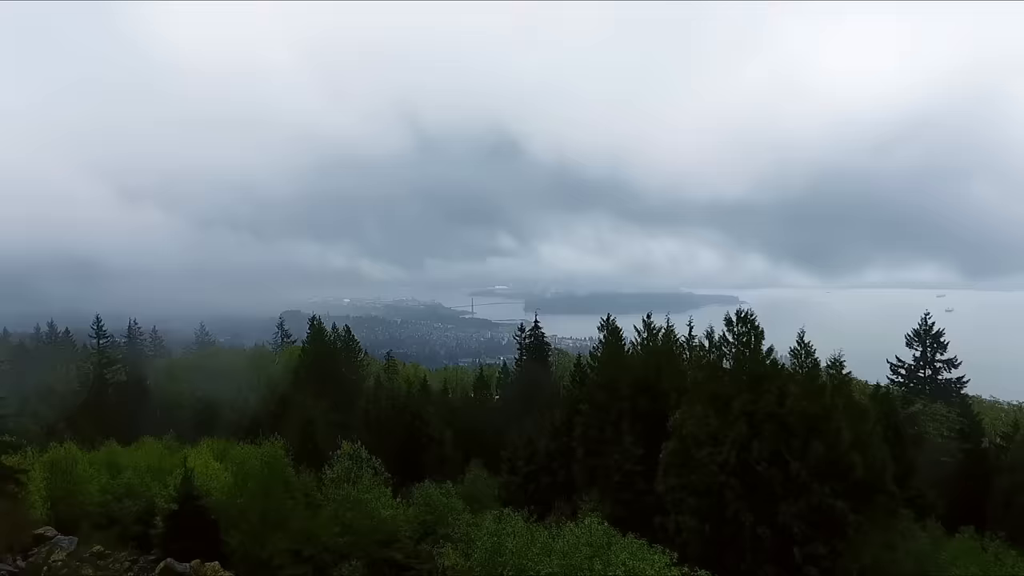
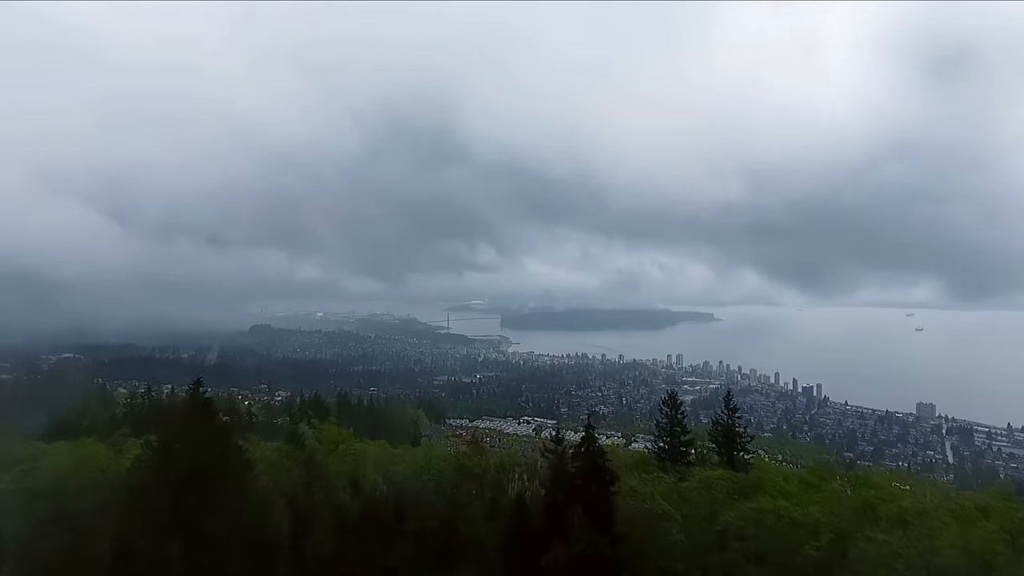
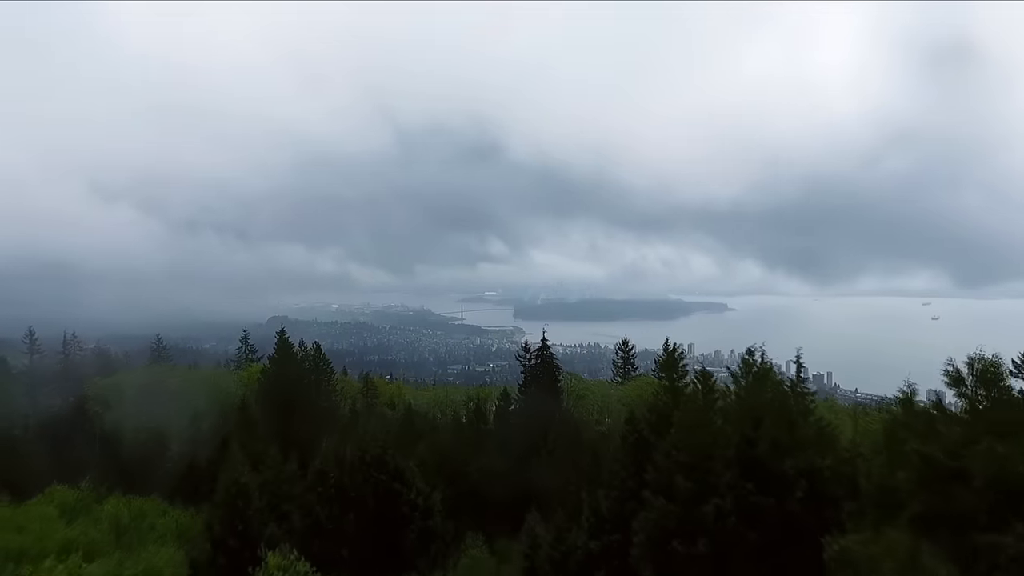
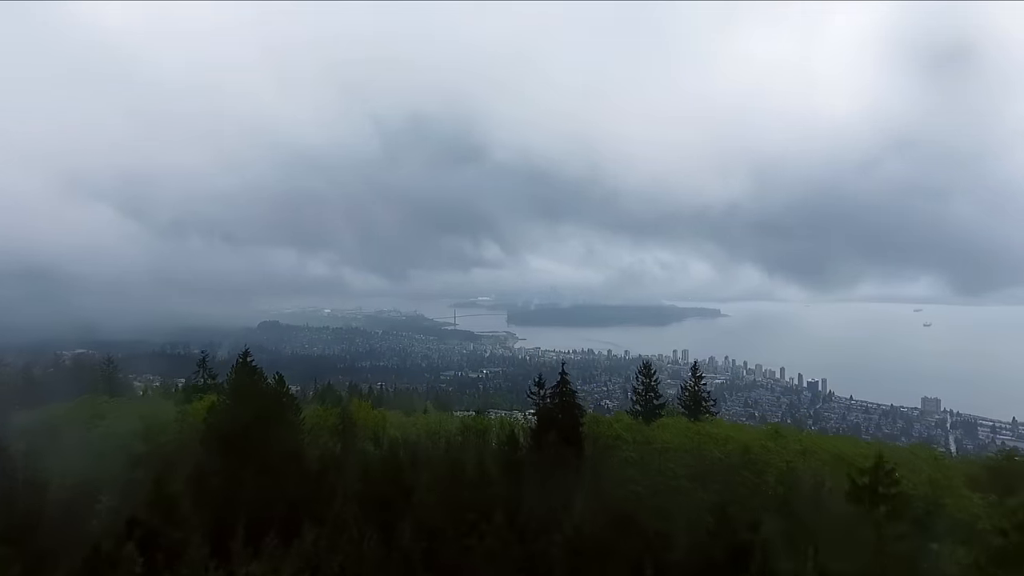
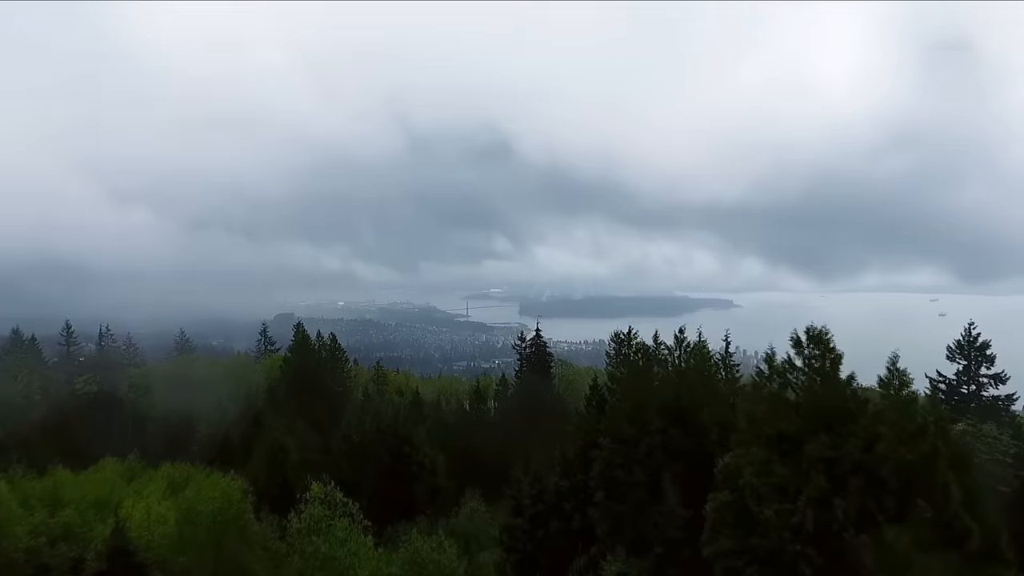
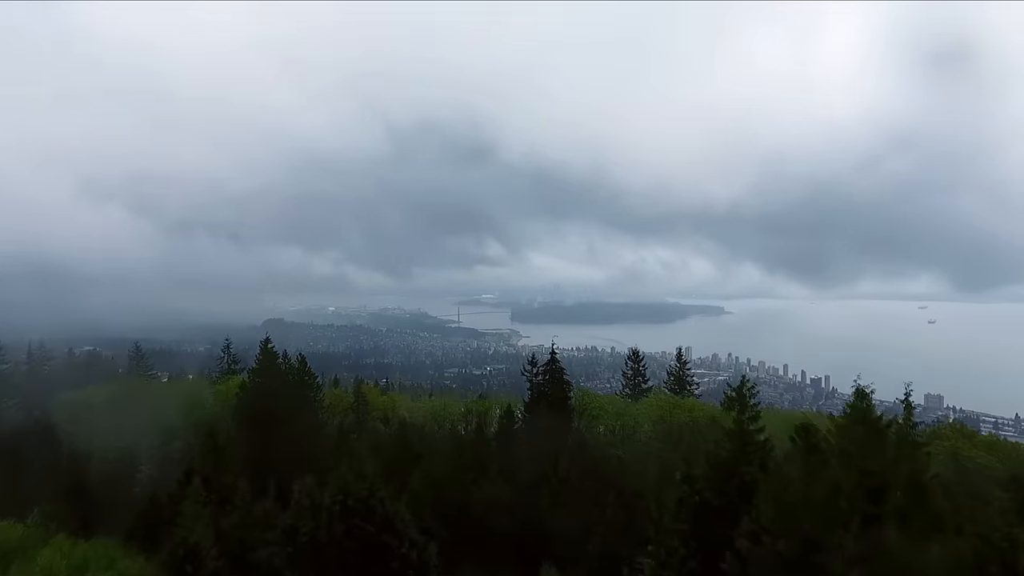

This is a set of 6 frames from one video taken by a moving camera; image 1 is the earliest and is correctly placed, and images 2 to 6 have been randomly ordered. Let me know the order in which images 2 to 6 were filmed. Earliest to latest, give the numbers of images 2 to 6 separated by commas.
5, 3, 6, 4, 2
